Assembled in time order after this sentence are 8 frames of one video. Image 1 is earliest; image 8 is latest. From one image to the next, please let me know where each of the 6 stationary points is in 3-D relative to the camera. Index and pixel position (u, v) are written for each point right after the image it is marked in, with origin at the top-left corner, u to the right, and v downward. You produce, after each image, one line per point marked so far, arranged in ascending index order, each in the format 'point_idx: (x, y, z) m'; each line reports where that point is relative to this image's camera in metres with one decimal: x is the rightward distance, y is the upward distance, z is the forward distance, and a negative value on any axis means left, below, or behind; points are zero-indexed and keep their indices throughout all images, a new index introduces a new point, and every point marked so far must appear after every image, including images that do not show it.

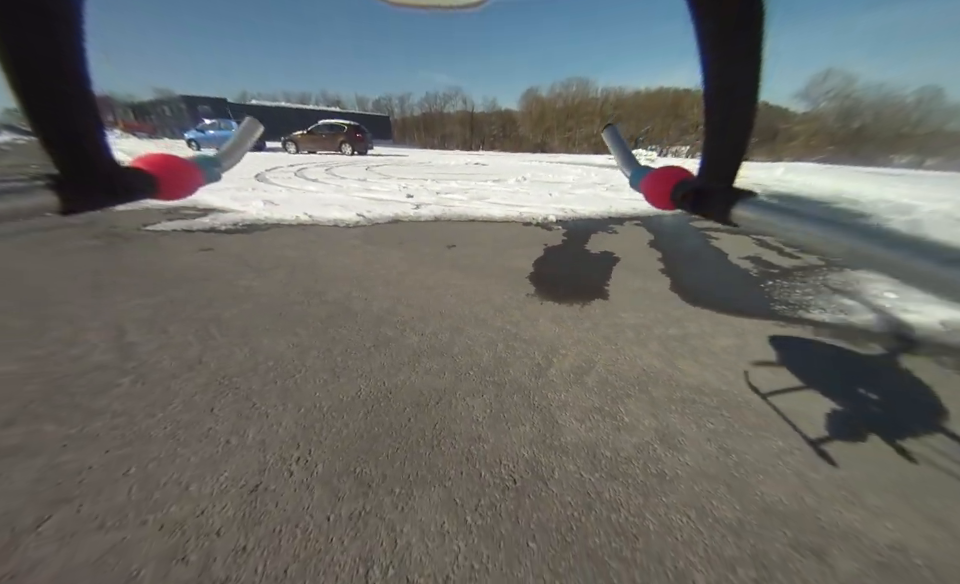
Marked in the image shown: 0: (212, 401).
0: (-2.4, -1.0, +2.8) m
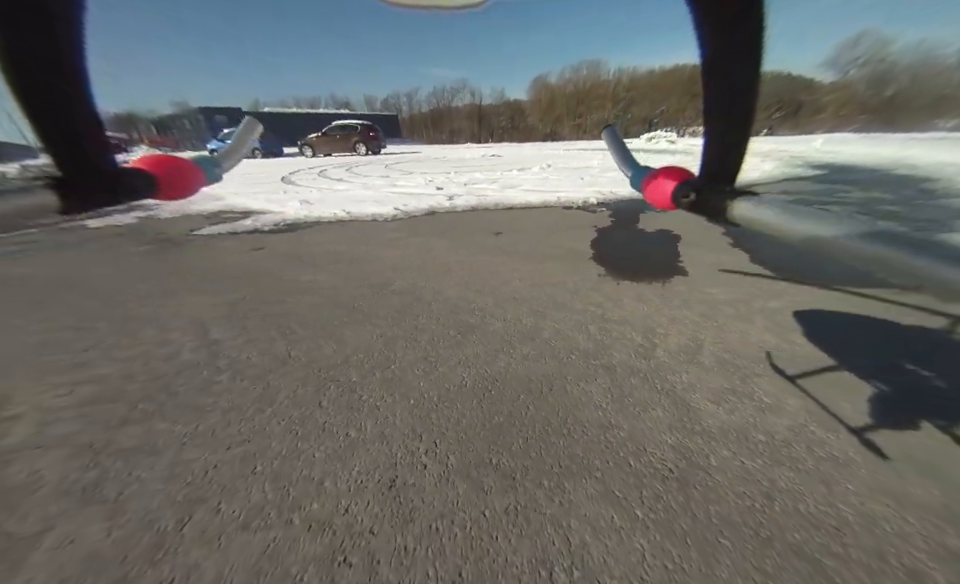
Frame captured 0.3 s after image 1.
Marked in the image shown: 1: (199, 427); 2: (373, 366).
0: (-1.4, -0.9, +2.7) m
1: (-2.2, -1.0, +2.4) m
2: (-1.1, -0.7, +3.0) m
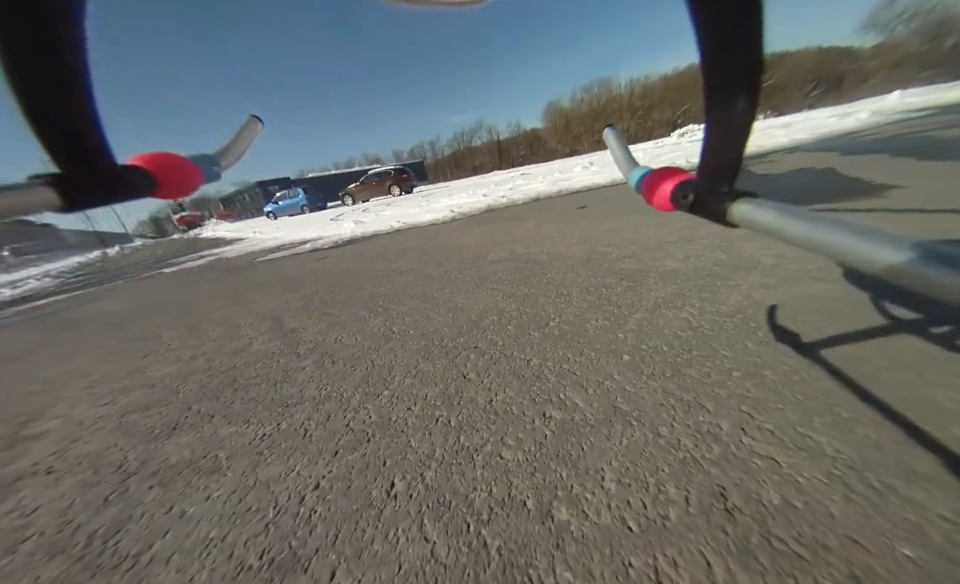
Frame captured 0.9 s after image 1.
0: (-0.2, -0.4, +1.6) m
1: (-0.9, -0.6, +1.4) m
2: (+0.2, -0.2, +1.9) m
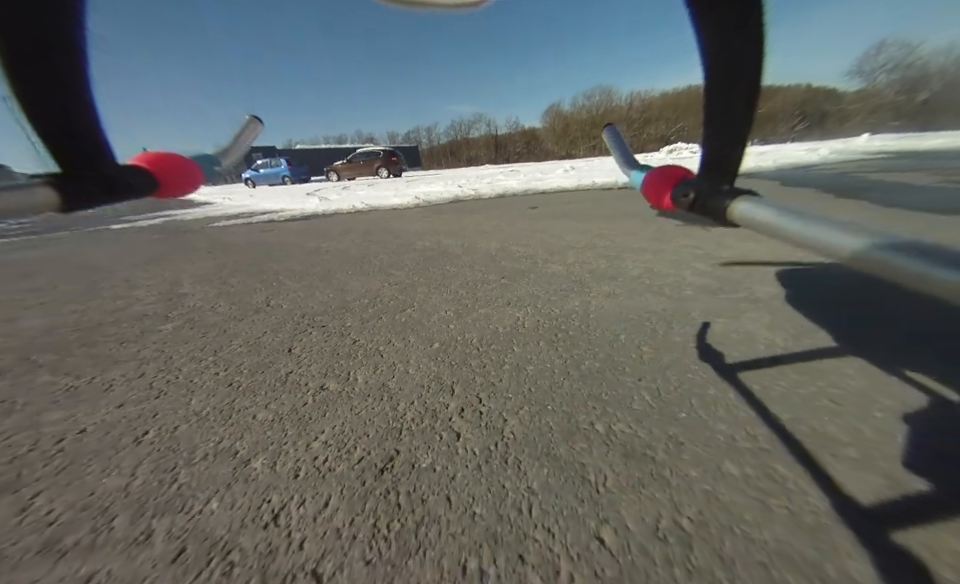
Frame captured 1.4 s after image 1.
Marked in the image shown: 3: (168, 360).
0: (-1.1, -0.3, +1.7) m
1: (-1.9, -0.4, +1.5) m
2: (-0.7, -0.1, +2.0) m
3: (-1.6, -0.4, +1.6) m
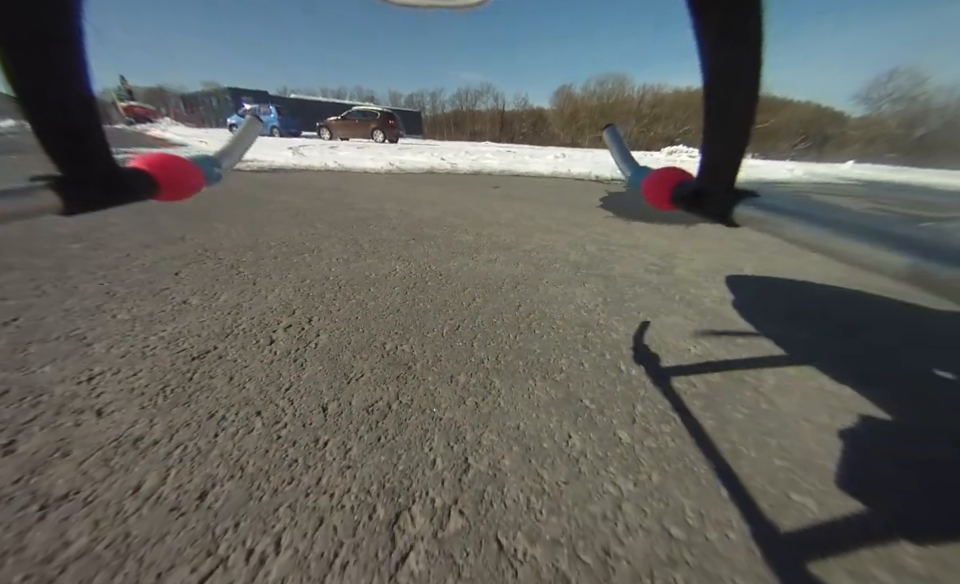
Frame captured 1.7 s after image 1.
0: (-1.9, +0.2, +1.9) m
1: (-2.6, +0.1, +1.6) m
2: (-1.5, +0.3, +2.2) m
3: (-2.4, +0.1, +1.8) m
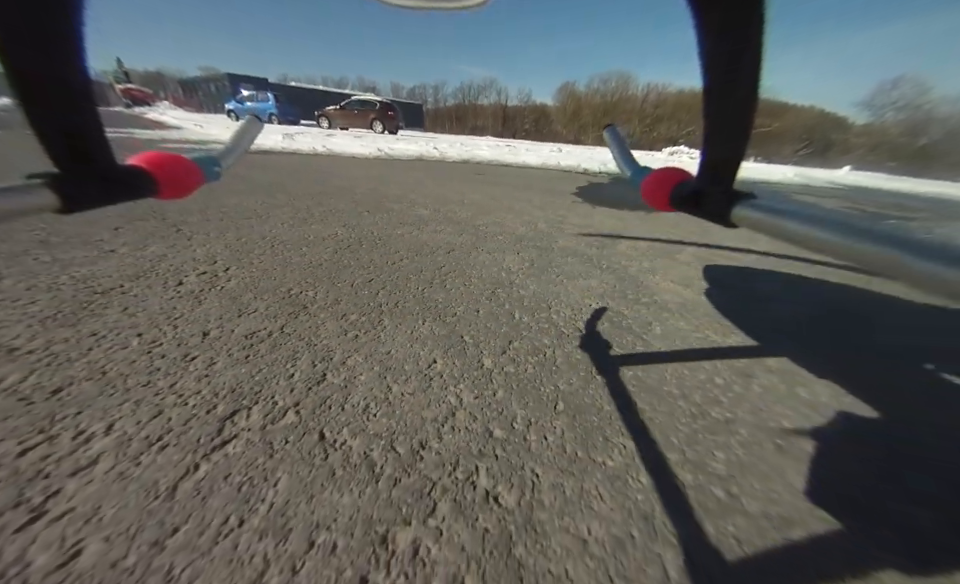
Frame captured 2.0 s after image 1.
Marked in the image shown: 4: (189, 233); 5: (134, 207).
0: (-2.3, +0.4, +1.9) m
1: (-3.0, +0.4, +1.7) m
2: (-1.9, +0.6, +2.3) m
3: (-2.8, +0.4, +1.8) m
4: (-2.7, +0.8, +2.6) m
5: (-3.5, +1.1, +3.1) m
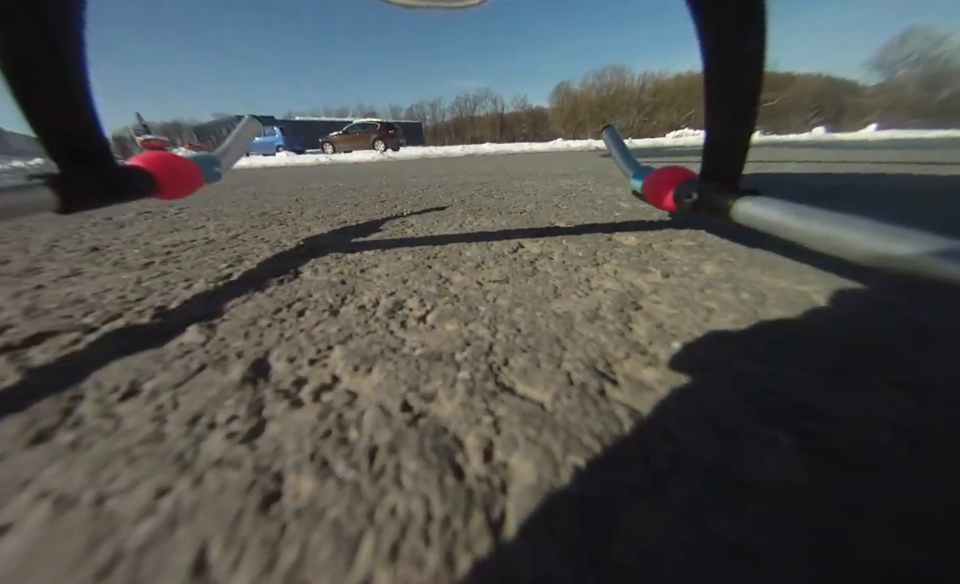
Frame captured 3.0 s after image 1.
0: (-2.1, +0.5, +1.7) m
1: (-2.9, +0.4, +1.5) m
2: (-1.7, +0.6, +2.0) m
3: (-2.7, +0.4, +1.6) m
4: (-2.5, +0.8, +2.4) m
5: (-3.4, +1.0, +2.9) m
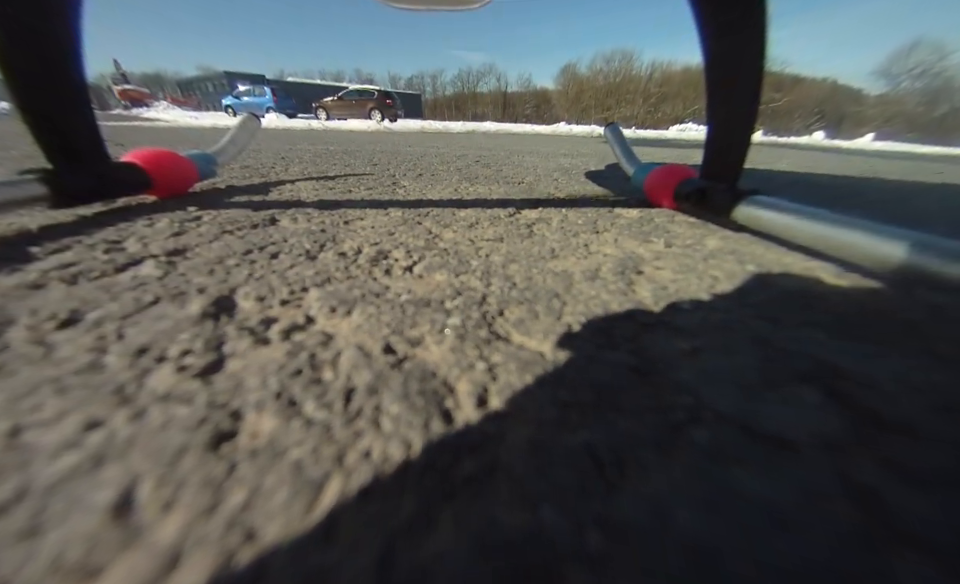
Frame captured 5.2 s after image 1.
0: (-2.2, +0.7, +1.6) m
1: (-2.9, +0.6, +1.3) m
2: (-1.8, +0.9, +1.9) m
3: (-2.7, +0.7, +1.5) m
4: (-2.6, +1.1, +2.3) m
5: (-3.4, +1.4, +2.7) m
